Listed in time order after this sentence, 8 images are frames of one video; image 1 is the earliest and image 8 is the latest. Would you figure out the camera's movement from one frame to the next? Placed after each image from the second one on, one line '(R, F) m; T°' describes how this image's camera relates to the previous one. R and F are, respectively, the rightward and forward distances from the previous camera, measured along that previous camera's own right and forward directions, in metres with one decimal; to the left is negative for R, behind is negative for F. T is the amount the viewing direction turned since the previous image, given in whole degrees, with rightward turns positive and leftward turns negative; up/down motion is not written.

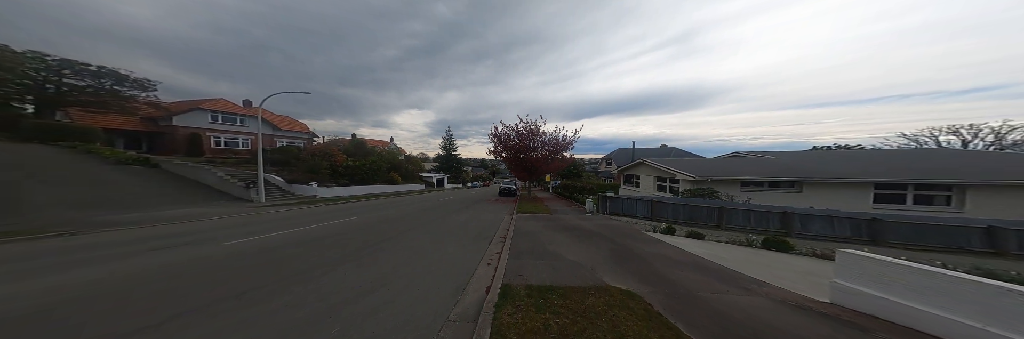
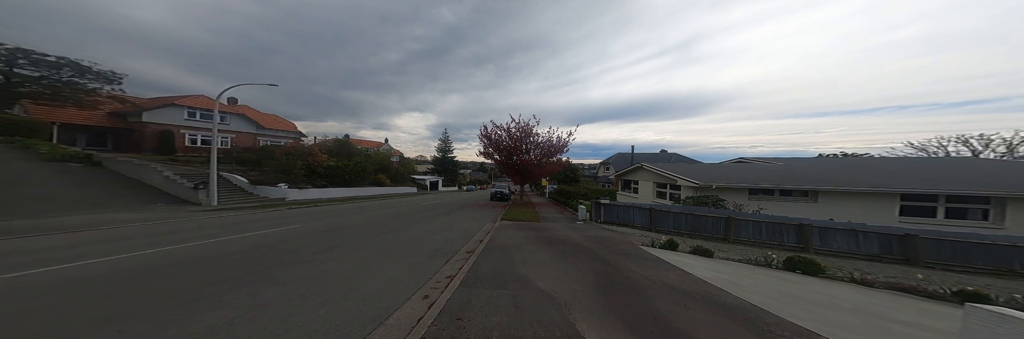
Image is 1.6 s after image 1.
(+0.8, +1.2) m; 0°
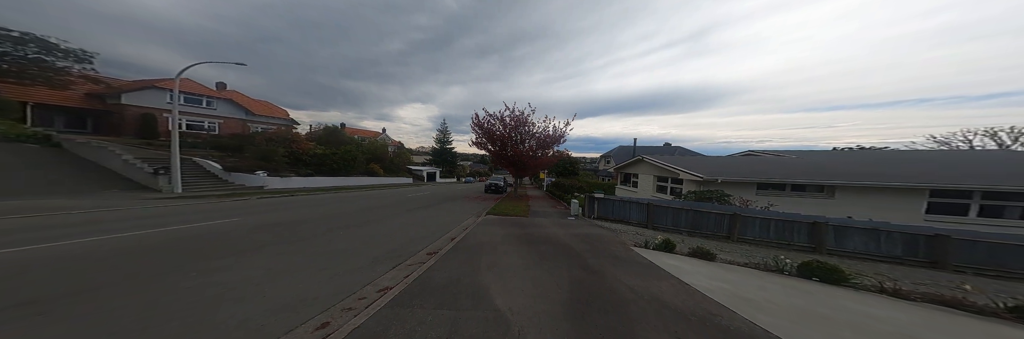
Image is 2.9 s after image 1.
(+0.7, +0.9) m; -1°
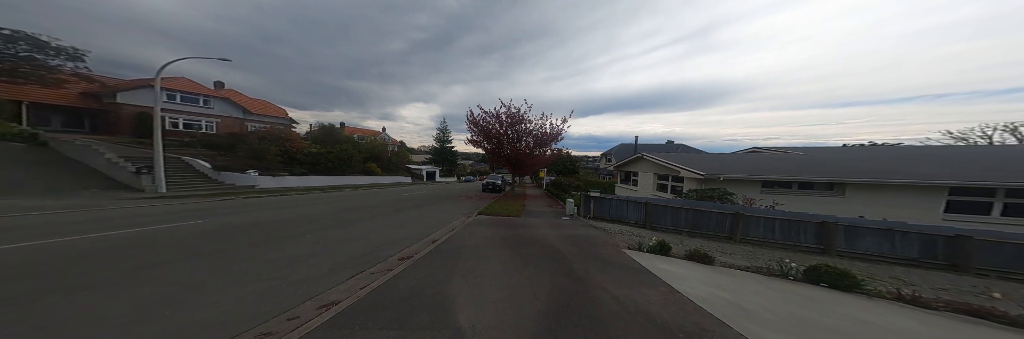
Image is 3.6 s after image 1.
(+0.5, +0.4) m; -1°
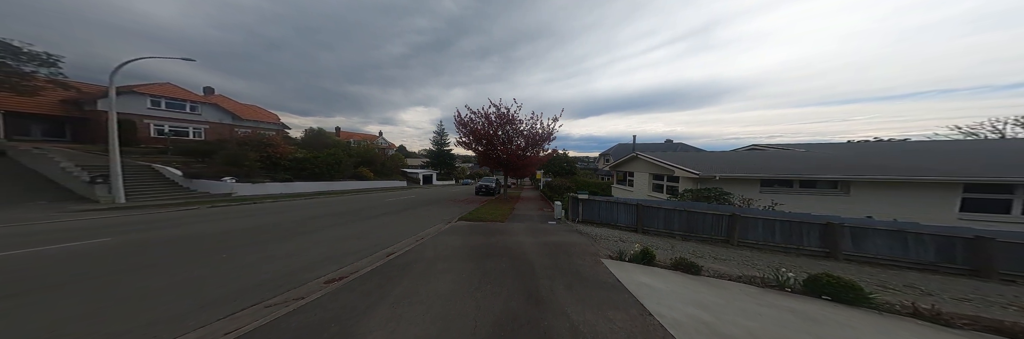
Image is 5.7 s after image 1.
(+0.8, +0.5) m; 0°
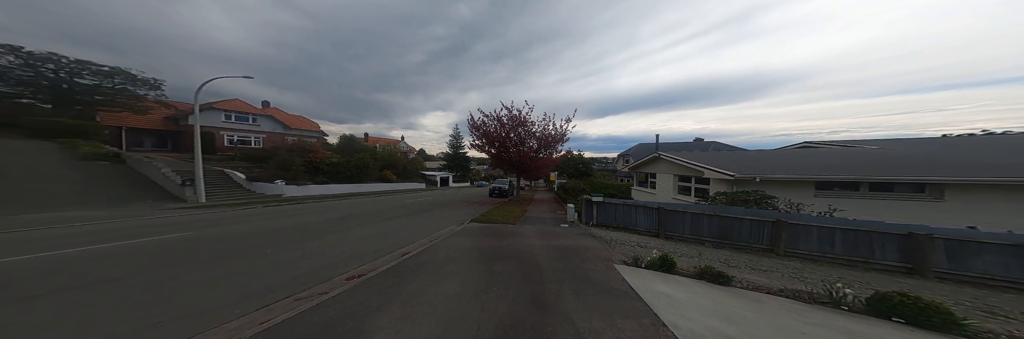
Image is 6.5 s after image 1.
(+0.2, +0.2) m; -4°
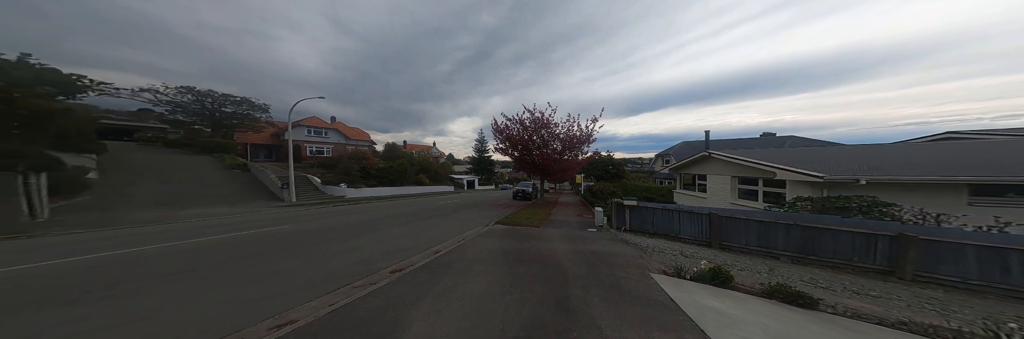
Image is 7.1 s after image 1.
(0.0, +0.2) m; -6°
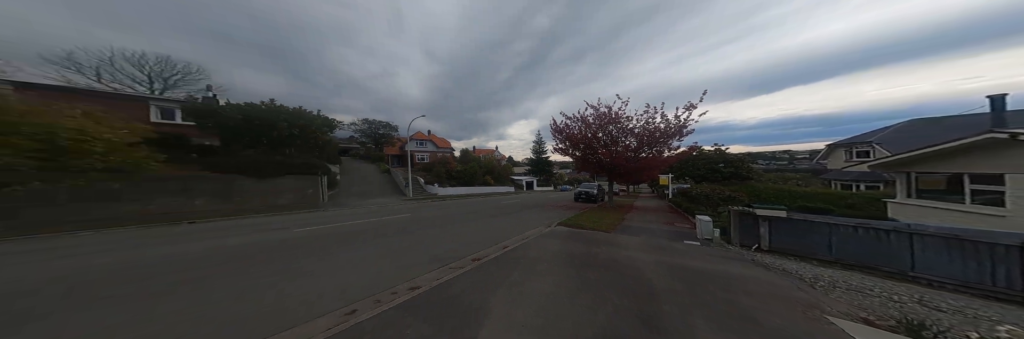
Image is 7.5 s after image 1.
(-0.2, 0.0) m; -14°
